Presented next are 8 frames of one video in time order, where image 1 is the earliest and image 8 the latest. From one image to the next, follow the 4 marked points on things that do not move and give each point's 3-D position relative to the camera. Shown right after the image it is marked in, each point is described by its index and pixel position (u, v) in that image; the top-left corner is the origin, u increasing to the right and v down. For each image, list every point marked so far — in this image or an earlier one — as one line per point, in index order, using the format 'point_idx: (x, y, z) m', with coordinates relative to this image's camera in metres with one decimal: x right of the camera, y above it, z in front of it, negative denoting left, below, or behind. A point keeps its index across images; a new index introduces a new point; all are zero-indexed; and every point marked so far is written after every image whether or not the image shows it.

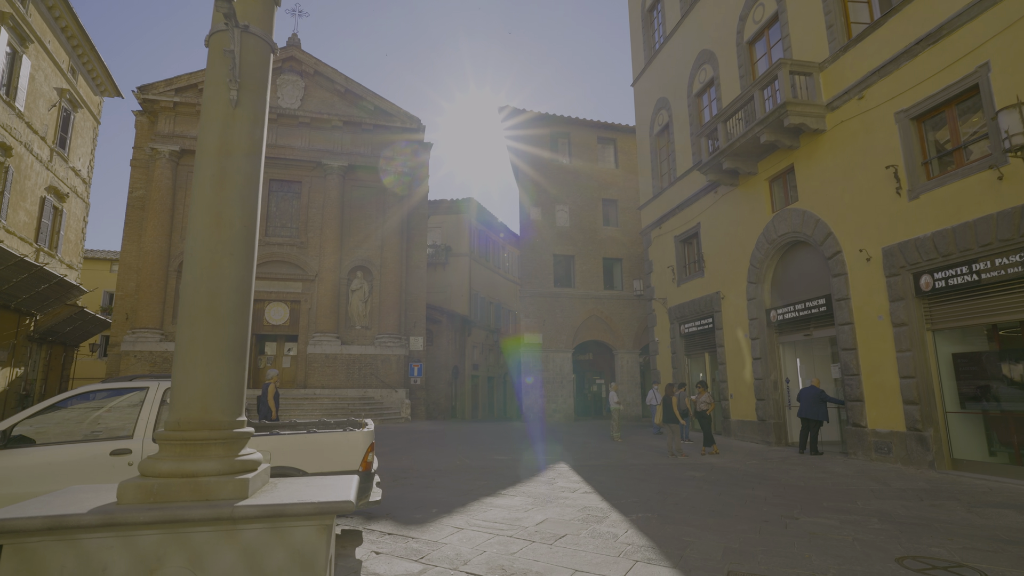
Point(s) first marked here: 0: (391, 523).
0: (-1.3, -2.4, +6.0) m
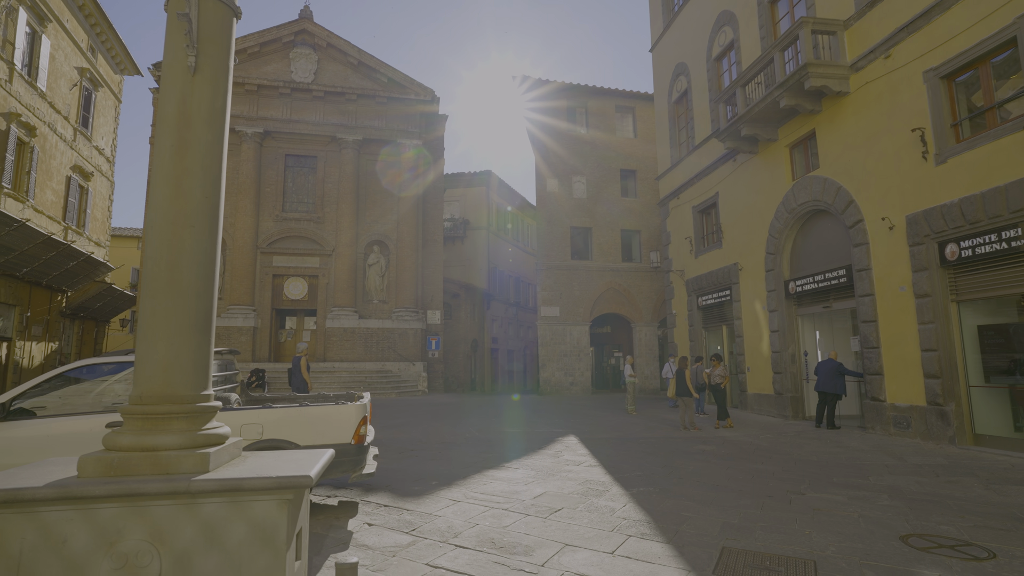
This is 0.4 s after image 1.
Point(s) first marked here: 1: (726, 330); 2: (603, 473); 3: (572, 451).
0: (-1.3, -2.1, +6.1) m
1: (+5.8, -1.1, +16.0) m
2: (+1.2, -2.4, +7.6) m
3: (+0.9, -2.6, +9.2) m
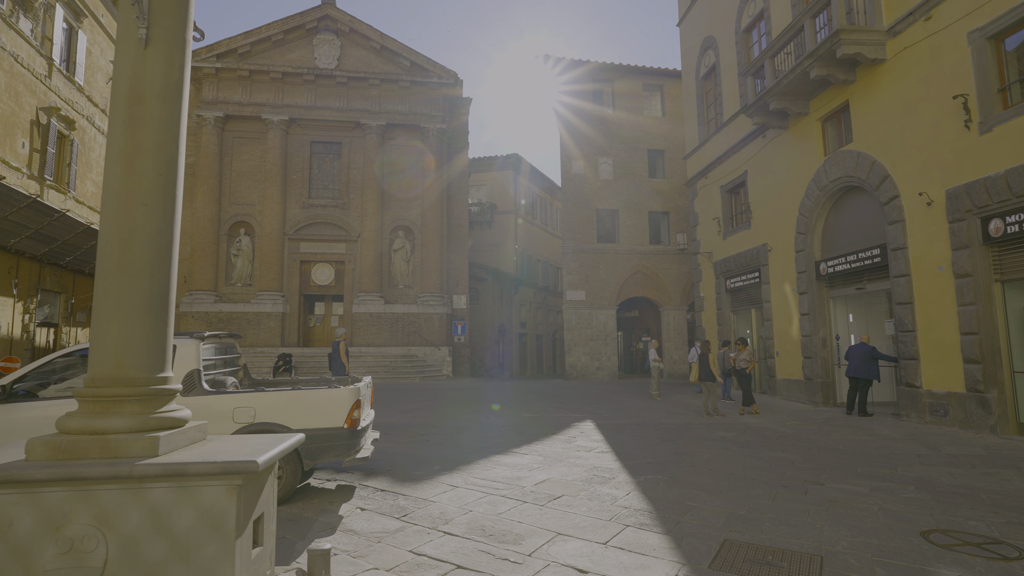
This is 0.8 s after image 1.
0: (-1.3, -2.0, +6.0) m
1: (+6.4, -0.7, +15.5) m
2: (+1.3, -2.2, +7.4) m
3: (+1.1, -2.3, +9.0) m
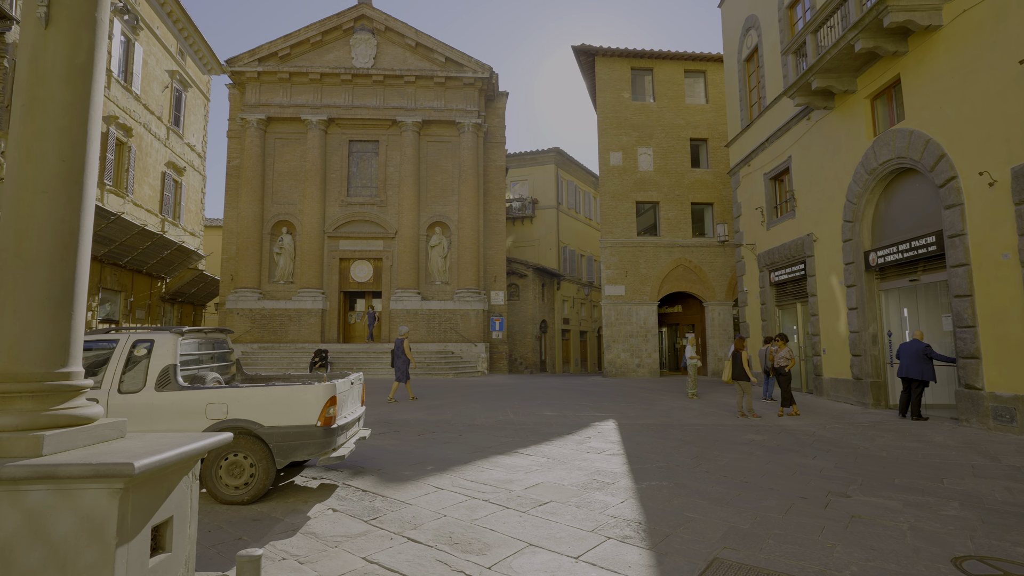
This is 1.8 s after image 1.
0: (-1.4, -1.9, +5.8) m
1: (+7.2, -0.5, +14.5) m
2: (+1.3, -2.1, +6.9) m
3: (+1.3, -2.2, +8.6) m
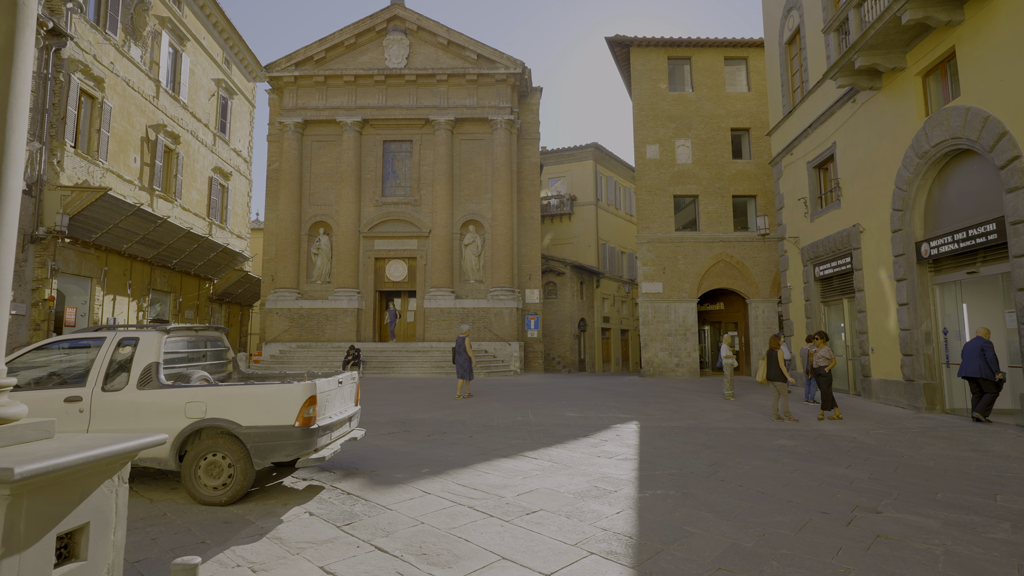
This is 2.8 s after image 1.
0: (-1.4, -1.9, +5.6) m
1: (+7.8, -0.4, +13.6) m
2: (+1.3, -2.0, +6.5) m
3: (+1.5, -2.1, +8.2) m
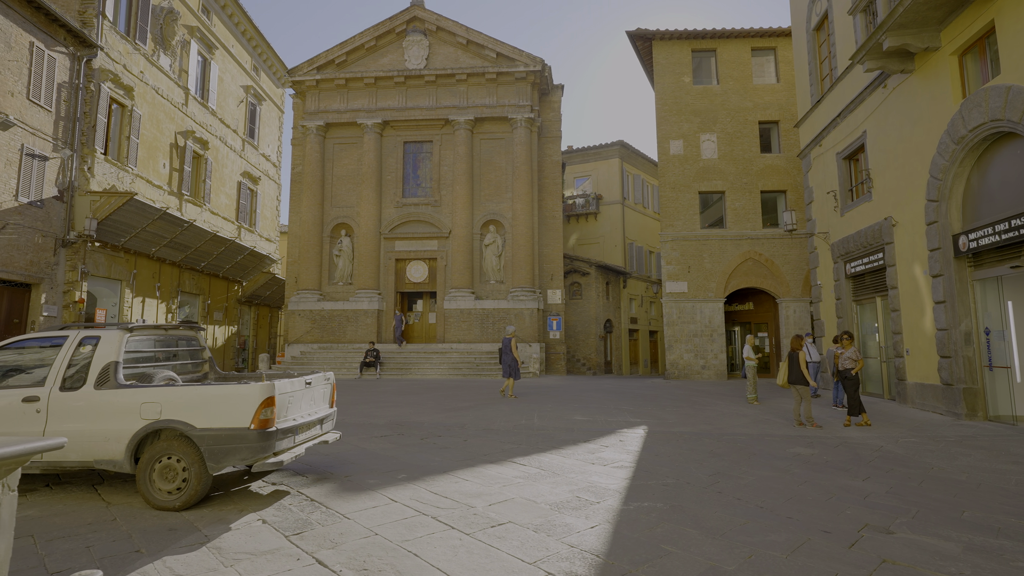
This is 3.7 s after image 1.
0: (-1.6, -1.8, +5.4) m
1: (+8.0, -0.3, +12.7) m
2: (+1.2, -2.0, +6.1) m
3: (+1.4, -2.1, +7.7) m
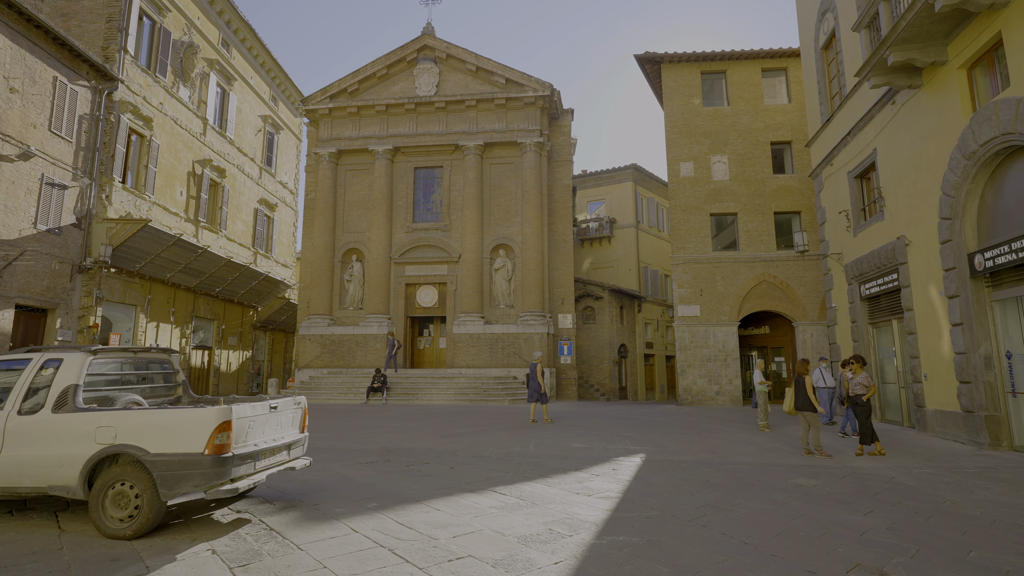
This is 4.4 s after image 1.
0: (-1.9, -2.0, +5.2) m
1: (+8.1, -0.8, +12.2) m
2: (+0.9, -2.2, +5.8) m
3: (+1.2, -2.4, +7.4) m
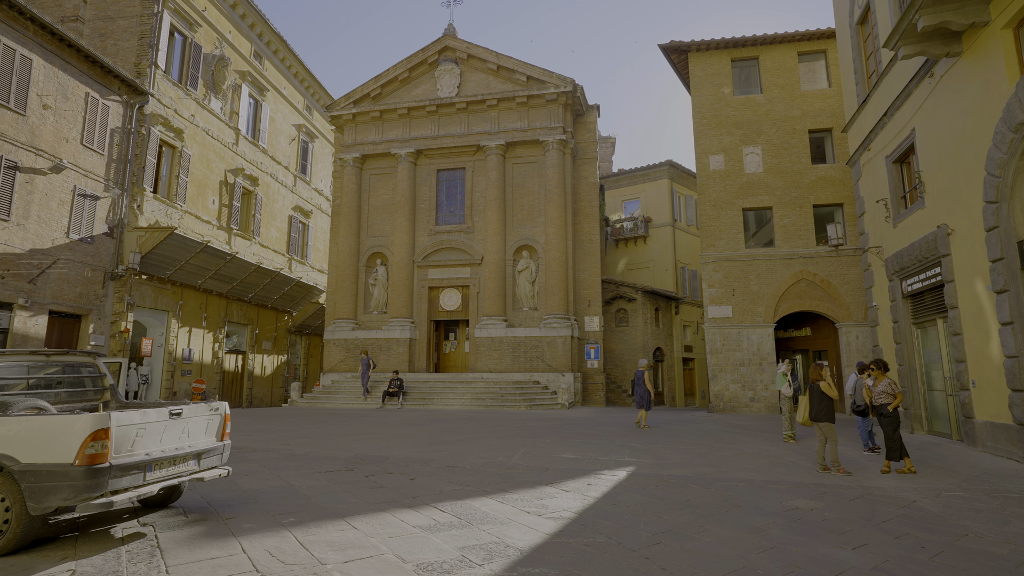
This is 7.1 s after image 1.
0: (-2.6, -2.0, +4.7) m
1: (+8.0, -0.7, +10.8) m
2: (+0.3, -2.1, +5.1) m
3: (+0.8, -2.3, +6.7) m
